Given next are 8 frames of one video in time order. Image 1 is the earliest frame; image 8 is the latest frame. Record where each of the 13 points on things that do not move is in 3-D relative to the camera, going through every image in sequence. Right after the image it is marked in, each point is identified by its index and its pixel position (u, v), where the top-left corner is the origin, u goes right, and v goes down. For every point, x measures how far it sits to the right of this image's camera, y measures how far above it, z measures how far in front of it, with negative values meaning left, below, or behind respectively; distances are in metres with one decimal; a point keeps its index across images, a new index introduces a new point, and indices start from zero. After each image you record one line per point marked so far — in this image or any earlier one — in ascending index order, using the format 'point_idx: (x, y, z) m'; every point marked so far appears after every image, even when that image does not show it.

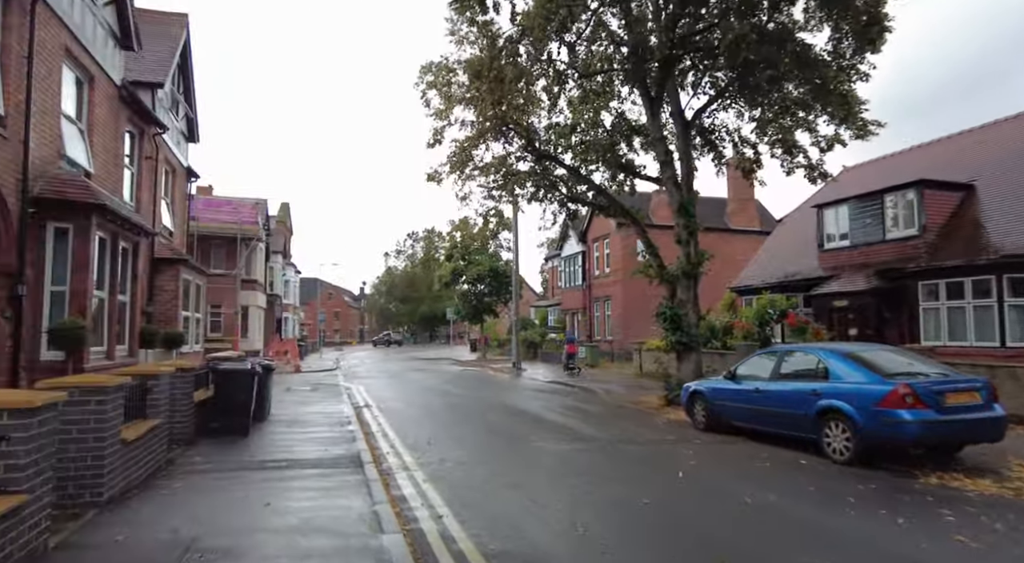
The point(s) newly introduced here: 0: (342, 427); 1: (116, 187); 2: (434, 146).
0: (-3.1, -2.6, +10.8) m
1: (-8.2, +2.0, +12.2) m
2: (-2.0, +3.5, +15.4) m
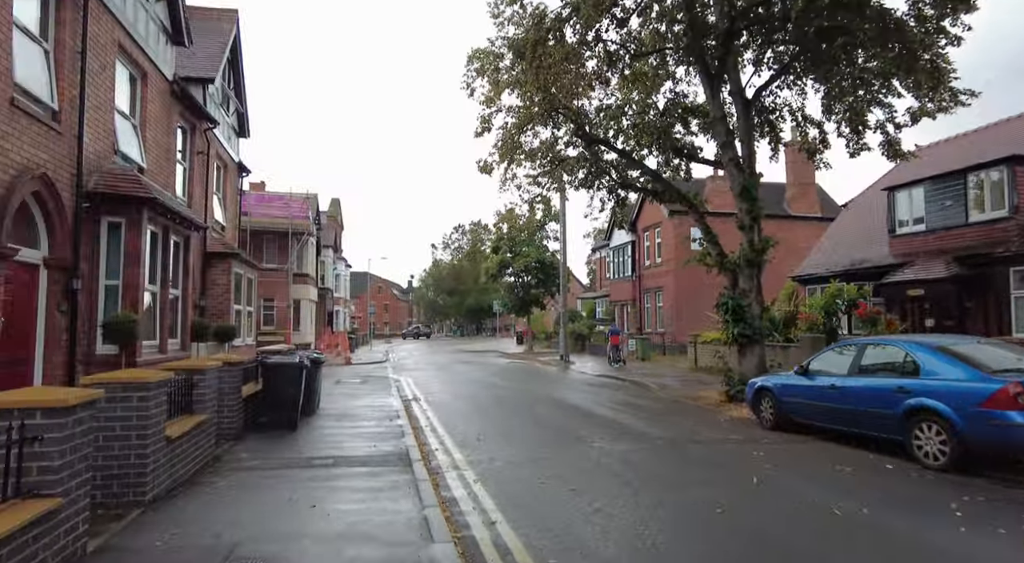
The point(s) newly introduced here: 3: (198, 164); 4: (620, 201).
0: (-2.2, -2.5, +10.6) m
1: (-7.2, +2.1, +12.3) m
2: (-0.8, +3.7, +15.1) m
3: (-7.6, +2.8, +14.2) m
4: (+3.5, +2.6, +19.2) m
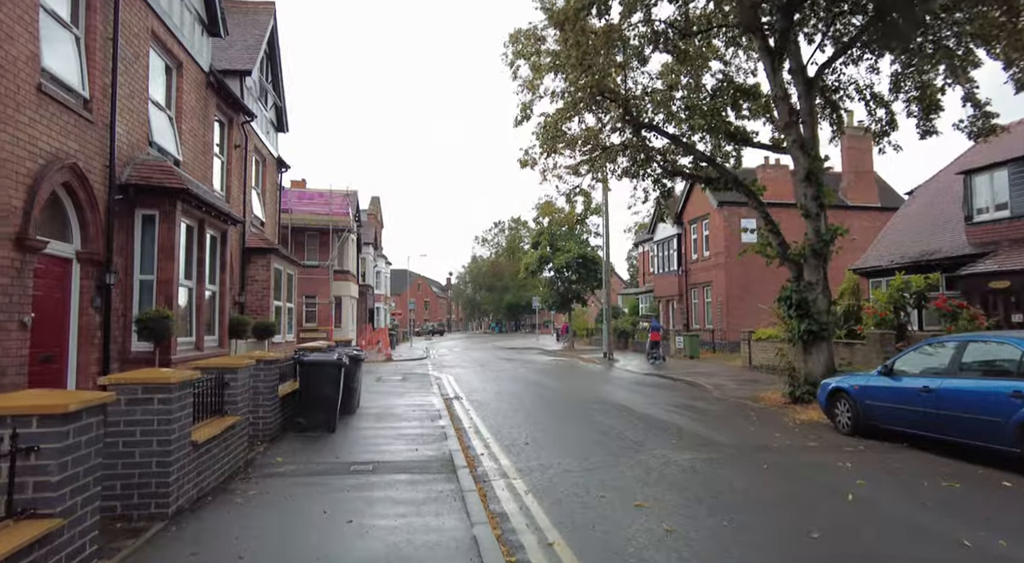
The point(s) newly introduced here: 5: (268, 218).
0: (-1.4, -2.4, +10.0) m
1: (-6.3, +2.2, +12.1) m
2: (+0.3, +3.9, +14.4) m
3: (-6.6, +2.9, +14.0) m
4: (+4.8, +2.8, +18.3) m
5: (-7.2, +1.9, +17.6) m
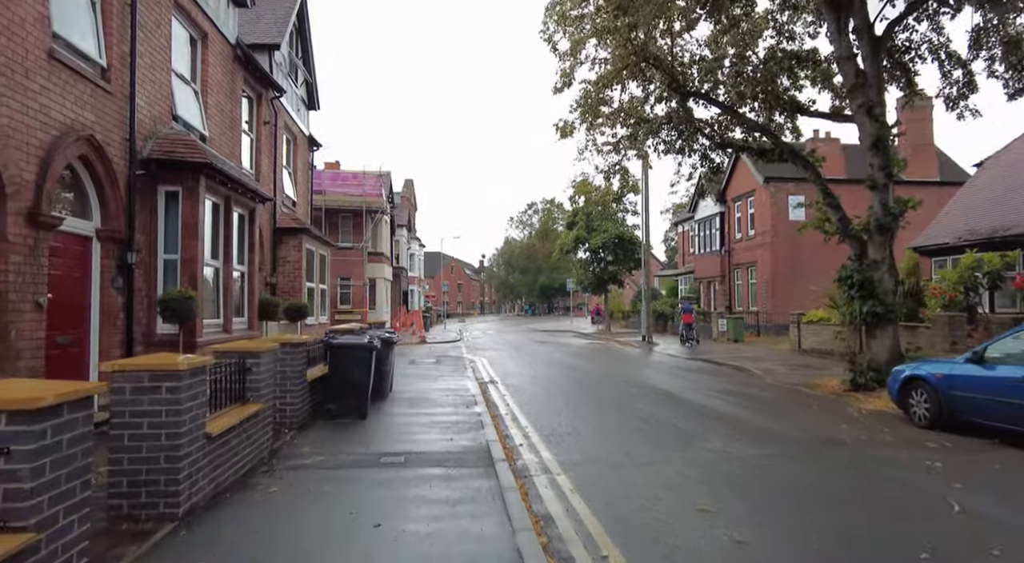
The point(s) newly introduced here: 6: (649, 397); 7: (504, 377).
0: (-0.7, -2.1, +9.5) m
1: (-5.5, +2.6, +11.7) m
2: (+1.1, +4.4, +13.6) m
3: (-5.7, +3.4, +13.6) m
4: (+5.9, +3.4, +17.2) m
5: (-6.2, +2.4, +17.3) m
6: (+2.8, -2.3, +11.9) m
7: (-0.2, -2.4, +15.0) m
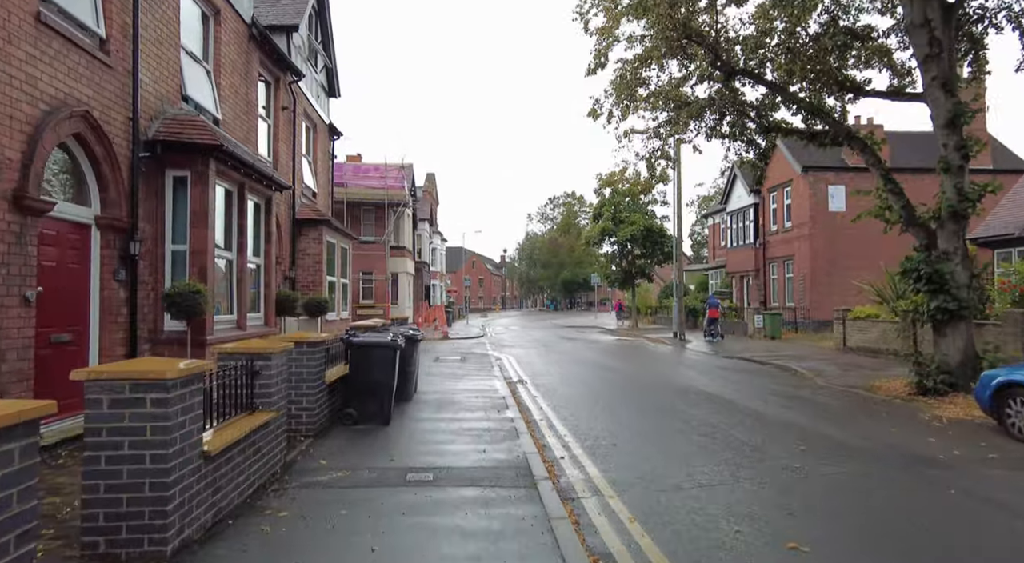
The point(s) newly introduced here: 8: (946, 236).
0: (-0.2, -1.9, +8.8) m
1: (-4.9, +2.7, +11.1) m
2: (+1.8, +4.5, +12.7) m
3: (-5.1, +3.5, +13.0) m
4: (+6.6, +3.6, +16.2) m
5: (-5.4, +2.6, +16.7) m
6: (+3.4, -2.2, +11.0) m
7: (+0.5, -2.3, +14.2) m
8: (+7.4, +0.8, +10.1) m
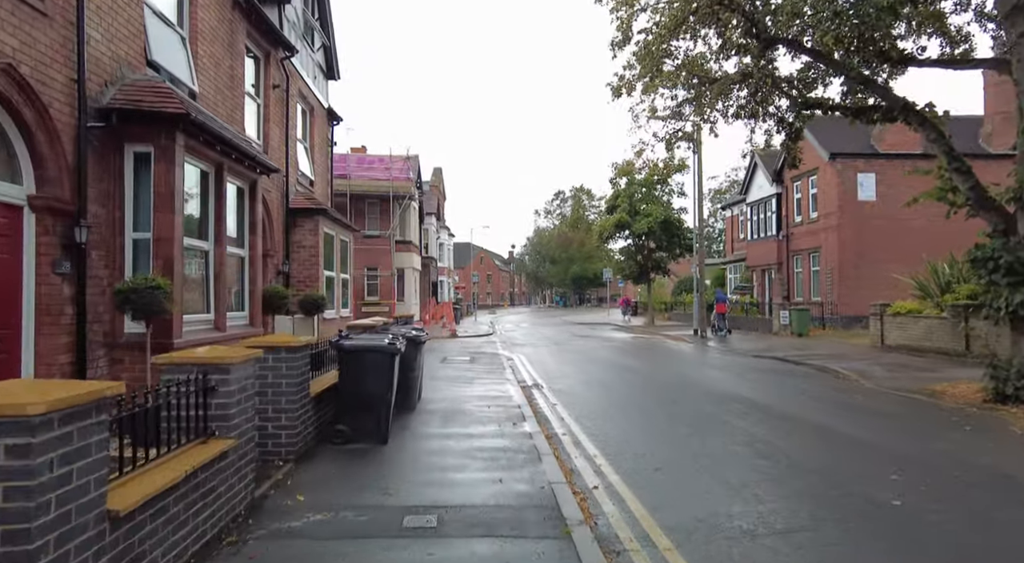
0: (0.0, -1.9, +7.6) m
1: (-4.7, +2.8, +10.0) m
2: (+2.0, +4.6, +11.5) m
3: (-4.8, +3.6, +11.8) m
4: (+7.0, +3.7, +14.9) m
5: (-5.1, +2.7, +15.6) m
6: (+3.7, -2.1, +9.8) m
7: (+0.8, -2.1, +13.0) m
8: (+7.7, +0.9, +8.8) m
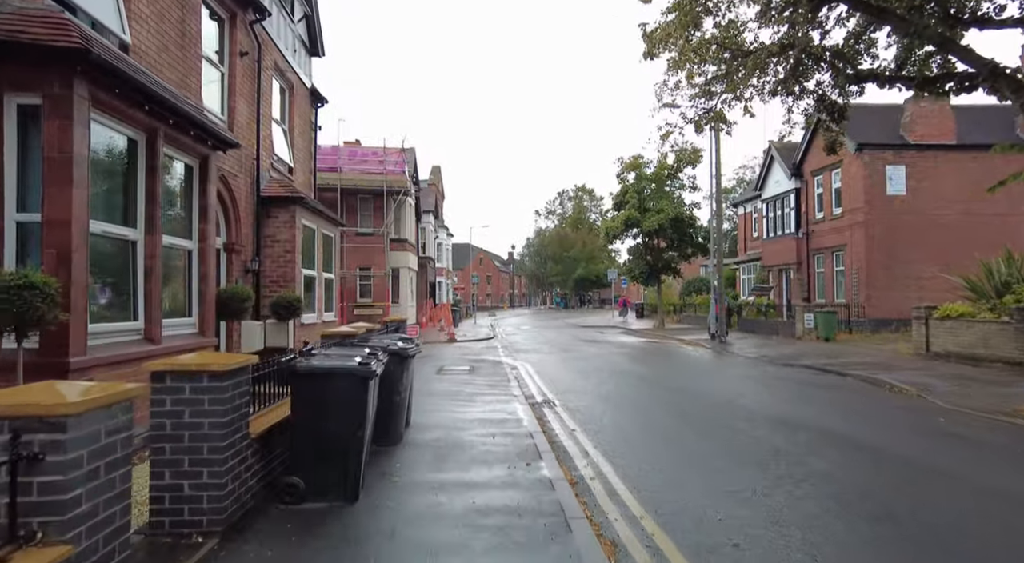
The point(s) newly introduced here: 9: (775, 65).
0: (+0.2, -1.8, +5.9) m
1: (-4.6, +2.8, +8.2) m
2: (+2.2, +4.6, +9.8) m
3: (-4.7, +3.6, +10.1) m
4: (+7.1, +3.7, +13.2) m
5: (-5.0, +2.7, +13.9) m
6: (+3.8, -2.1, +8.1) m
7: (+0.9, -2.1, +11.3) m
8: (+7.8, +0.9, +7.1) m
9: (+5.5, +4.6, +12.5) m
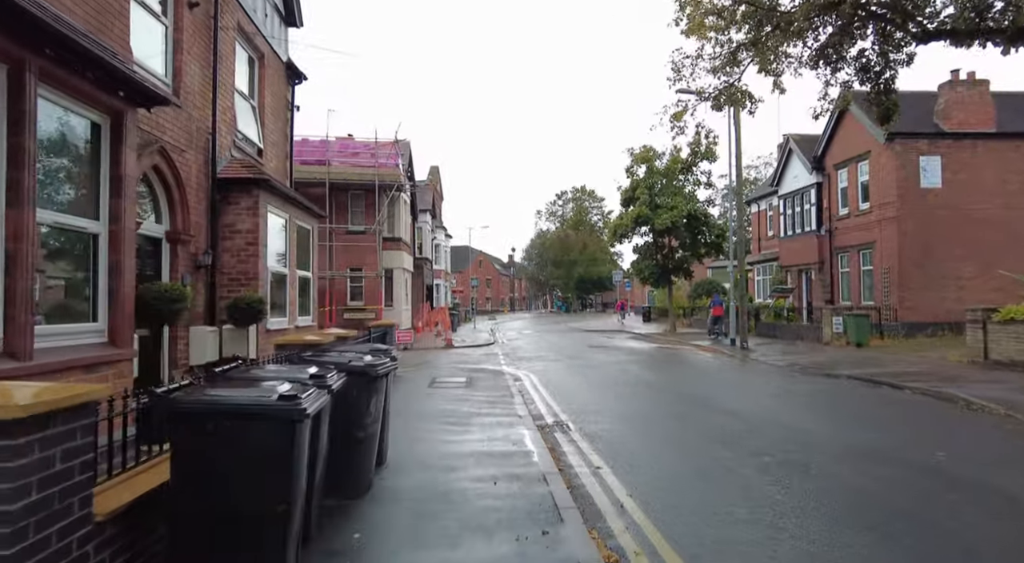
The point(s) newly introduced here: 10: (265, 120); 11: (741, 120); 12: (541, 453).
0: (+0.2, -1.8, +4.1) m
1: (-4.5, +2.9, +6.5) m
2: (+2.2, +4.7, +8.1) m
3: (-4.6, +3.7, +8.3) m
4: (+7.1, +3.8, +11.5) m
5: (-4.9, +2.7, +12.1) m
6: (+3.8, -2.0, +6.3) m
7: (+1.0, -2.1, +9.5) m
8: (+7.8, +1.0, +5.4) m
9: (+5.5, +4.6, +10.7) m
10: (-4.9, +3.2, +11.7) m
11: (+7.5, +5.1, +19.4) m
12: (+0.3, -1.9, +6.5) m
